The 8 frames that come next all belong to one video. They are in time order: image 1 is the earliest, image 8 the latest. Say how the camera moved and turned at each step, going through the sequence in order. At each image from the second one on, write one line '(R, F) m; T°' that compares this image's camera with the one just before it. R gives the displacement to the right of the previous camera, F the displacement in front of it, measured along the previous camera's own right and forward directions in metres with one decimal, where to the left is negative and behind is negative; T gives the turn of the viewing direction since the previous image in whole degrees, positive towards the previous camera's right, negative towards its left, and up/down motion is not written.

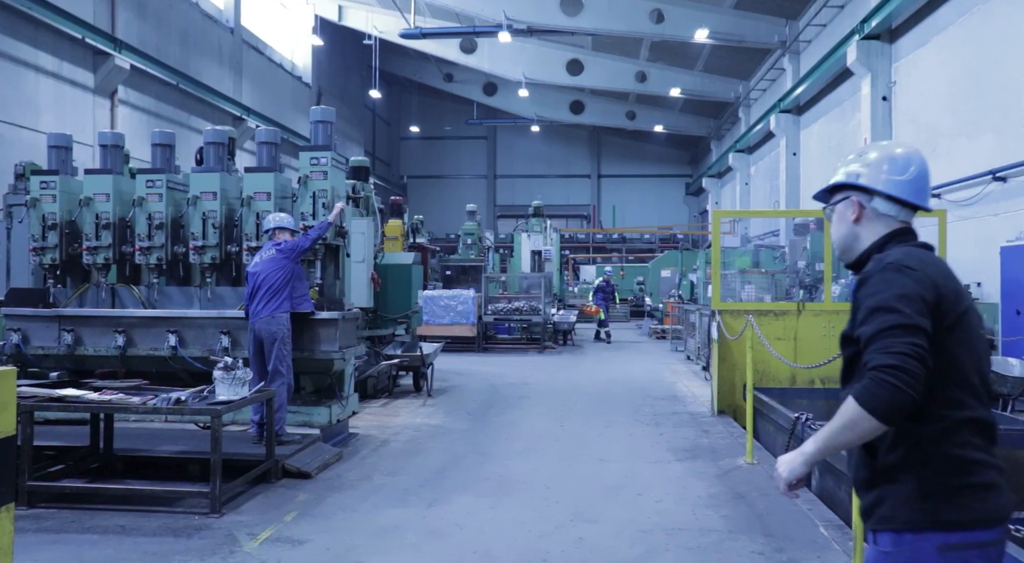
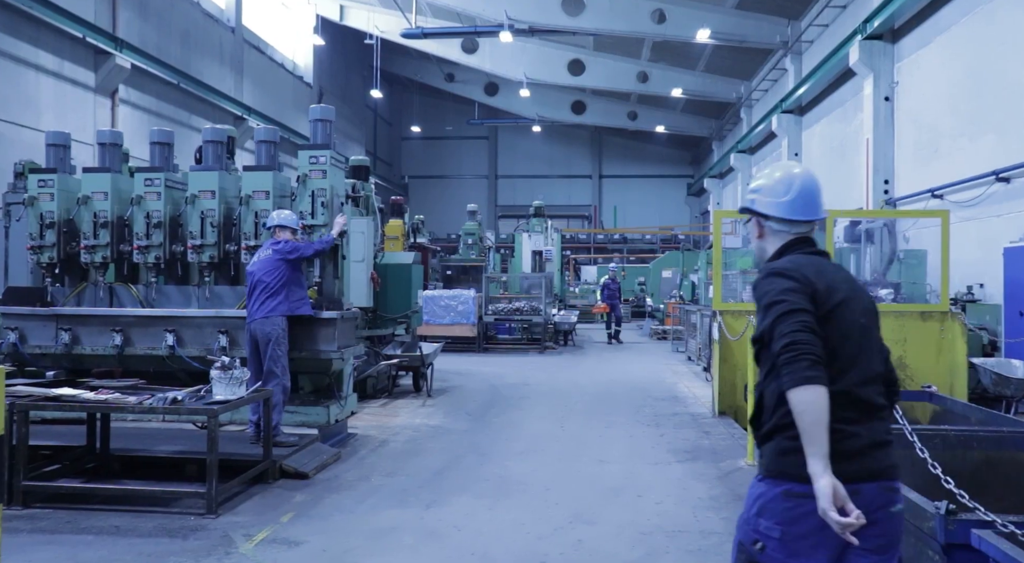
(0.0, 0.0) m; 0°
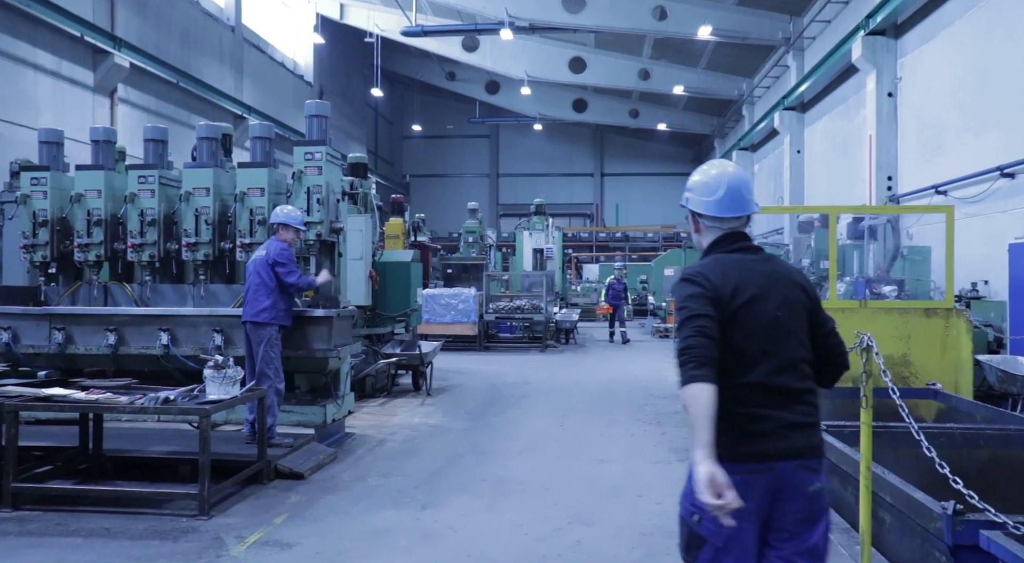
(0.0, +0.1) m; 0°
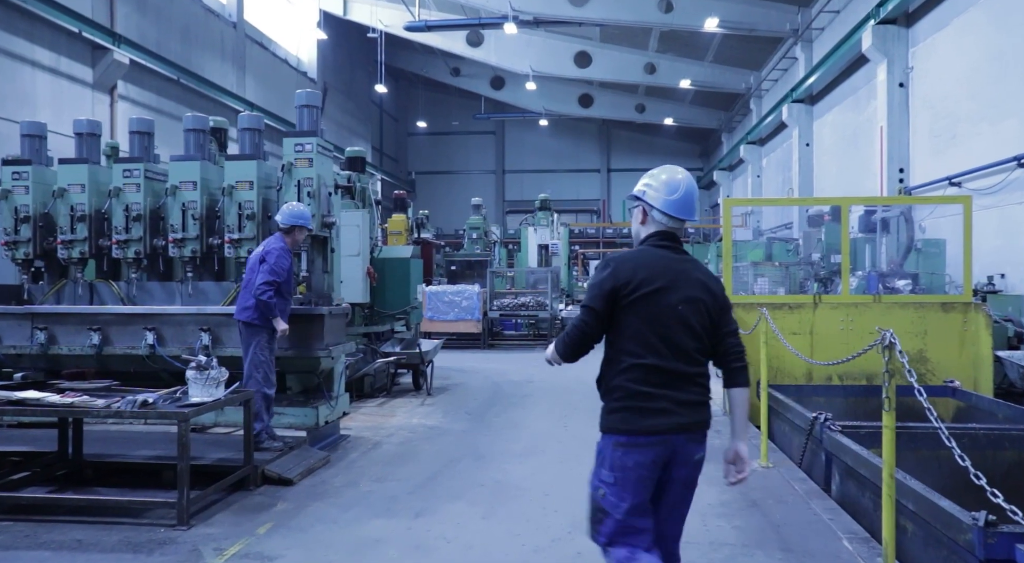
(+0.1, +0.2) m; -1°
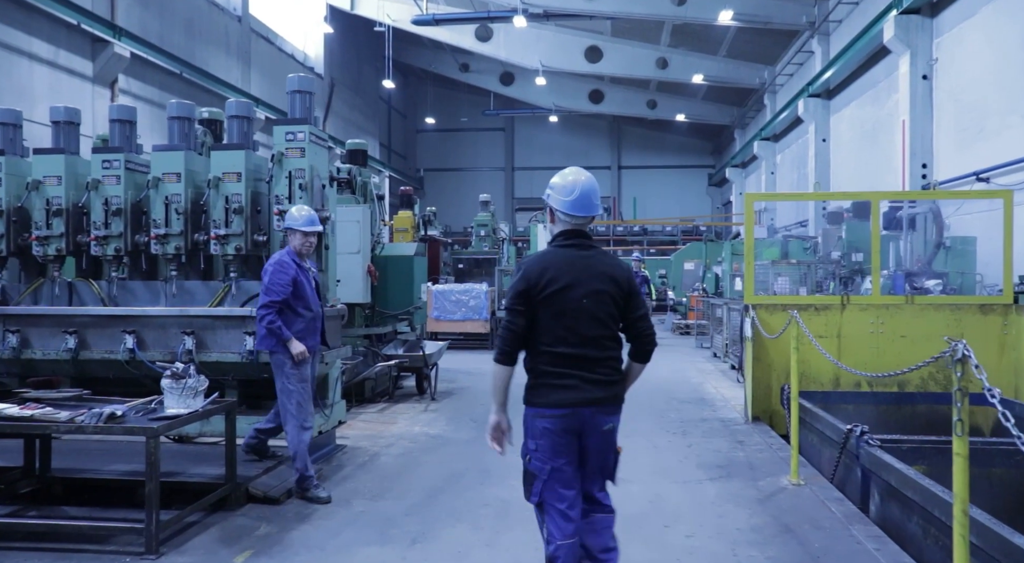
(0.0, +0.4) m; -1°
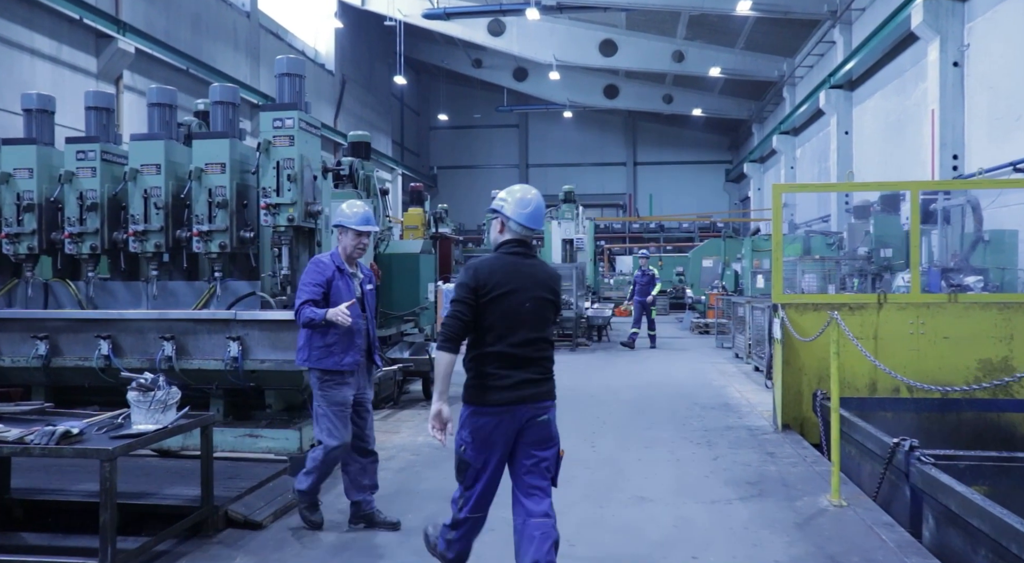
(0.0, +0.4) m; -1°
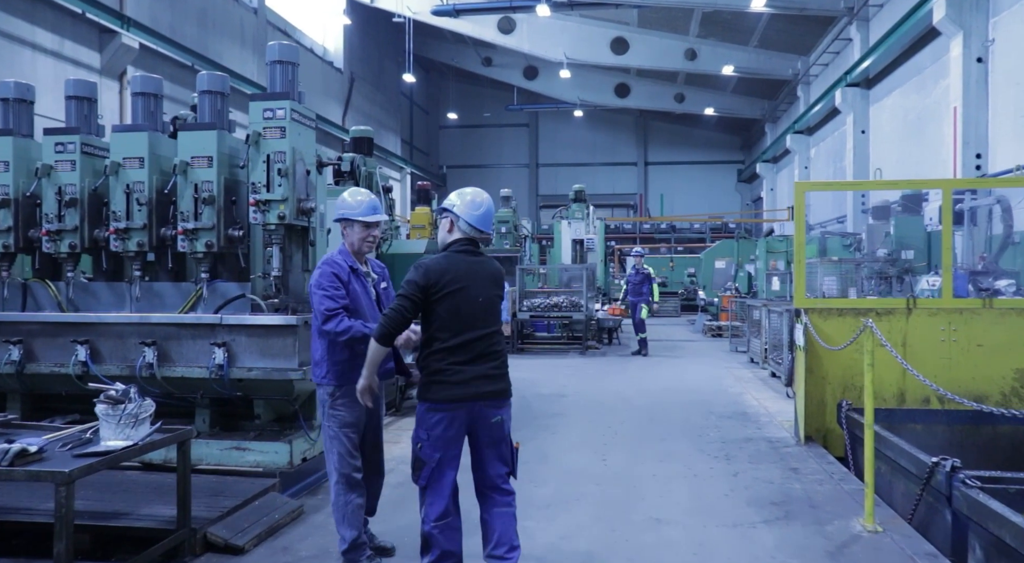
(0.0, +0.3) m; -1°
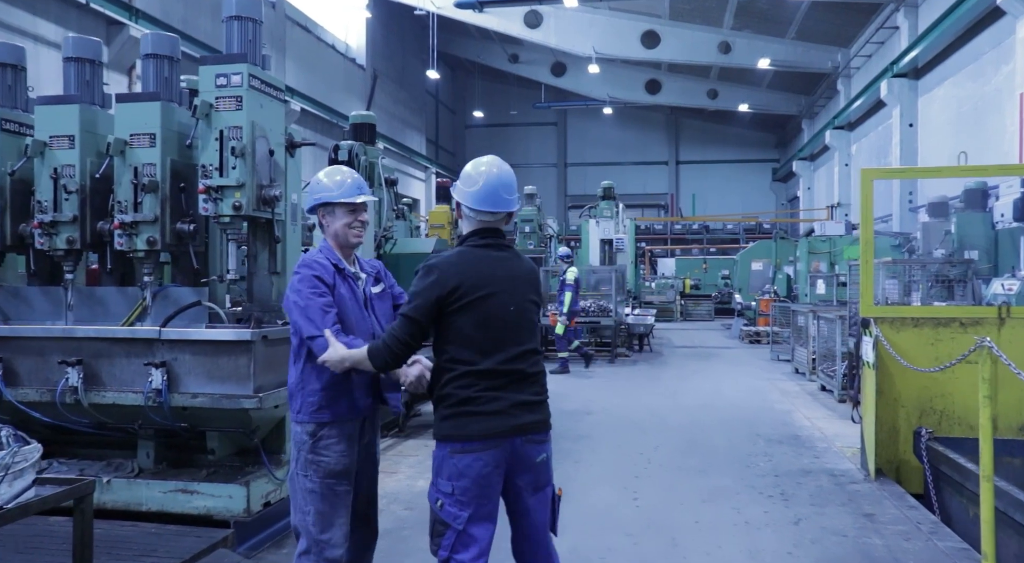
(+0.1, +0.8) m; -2°
